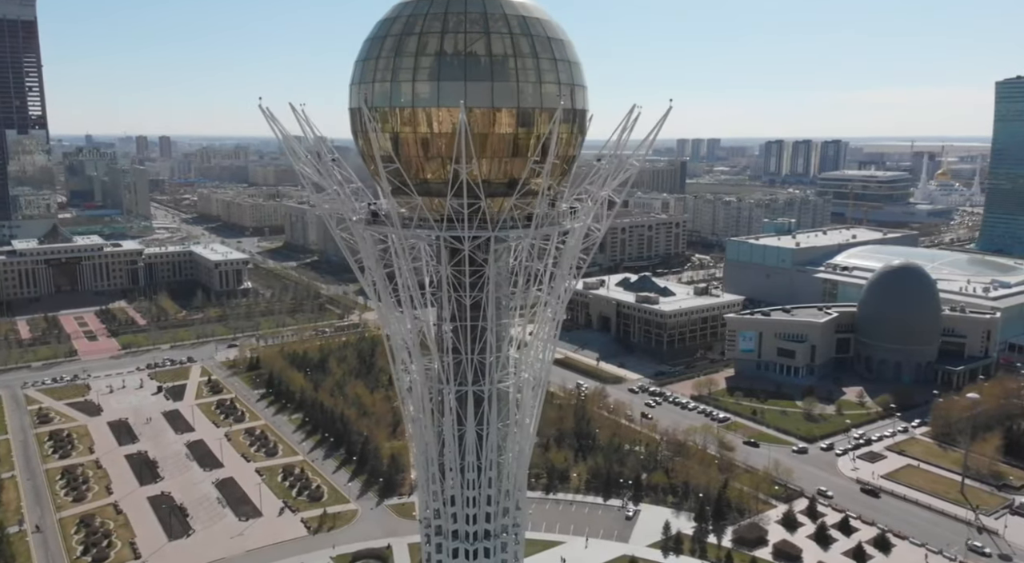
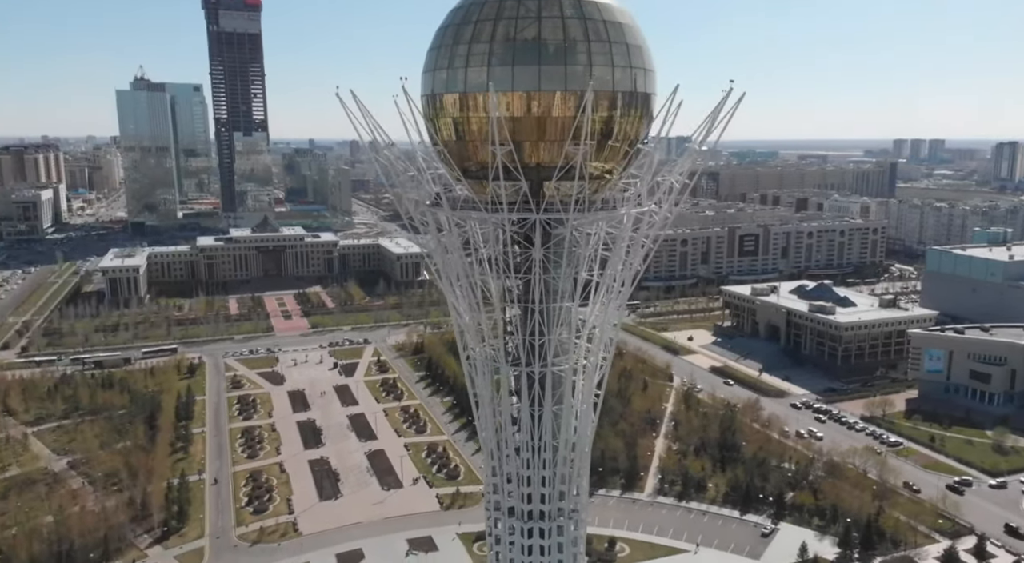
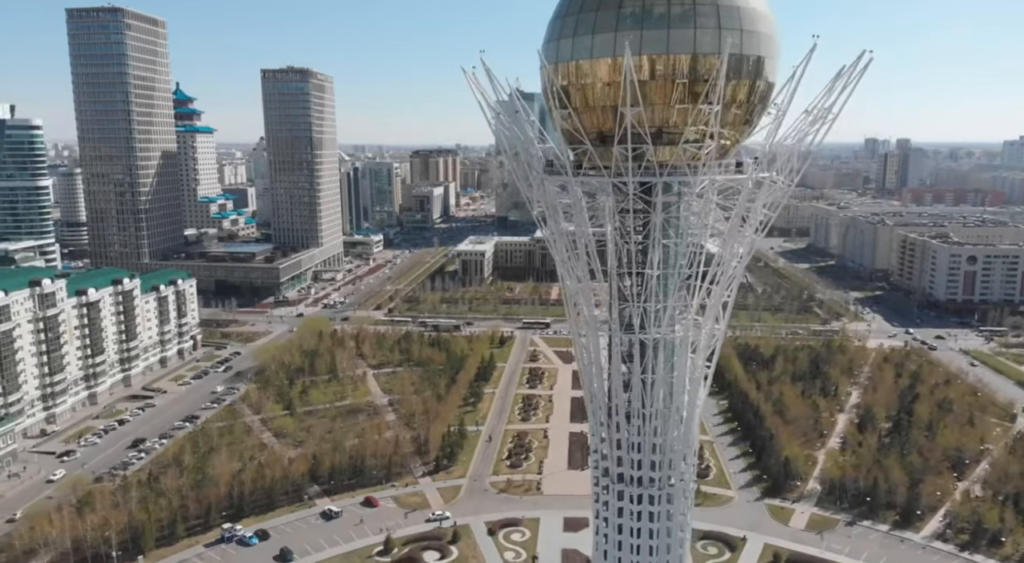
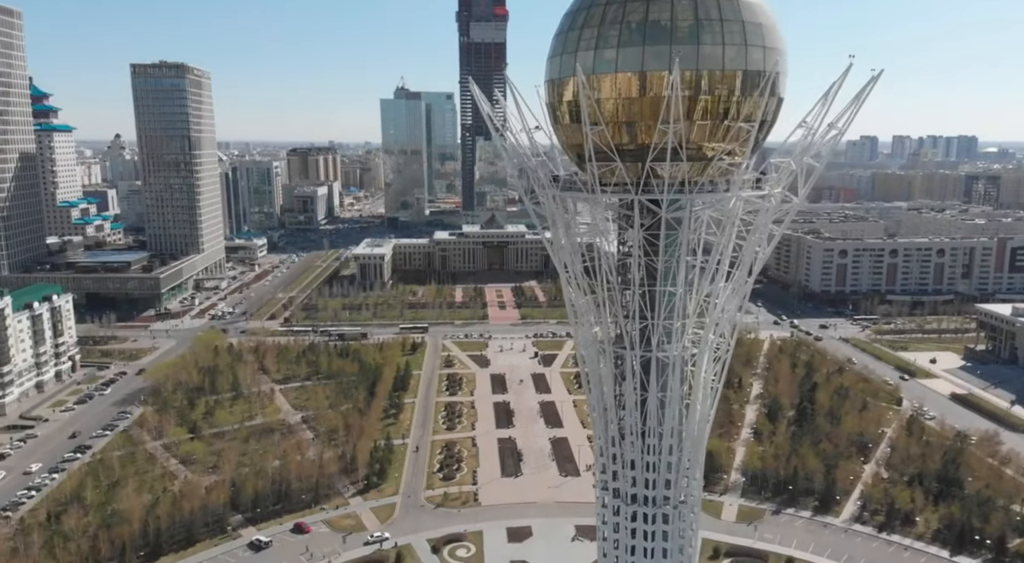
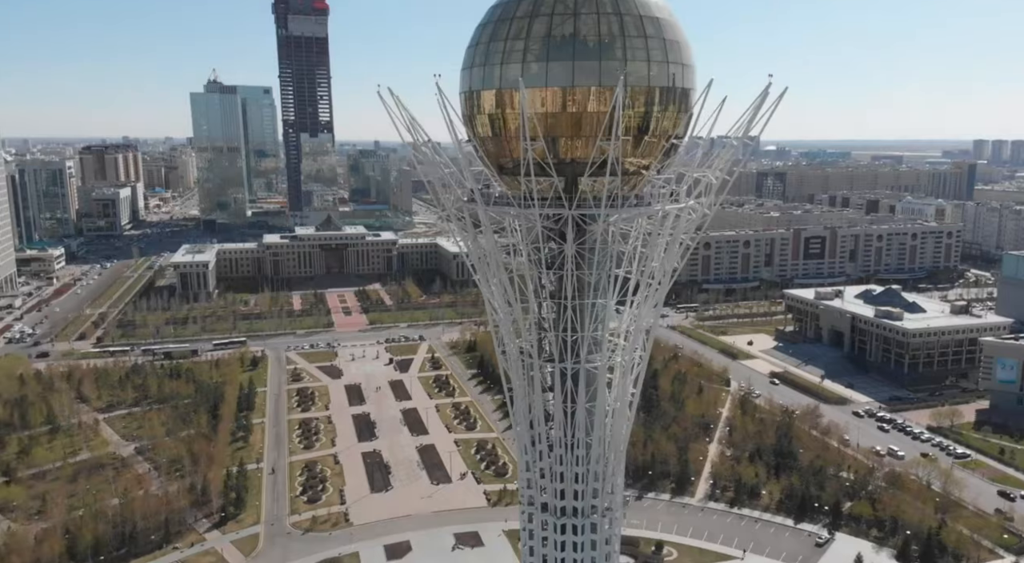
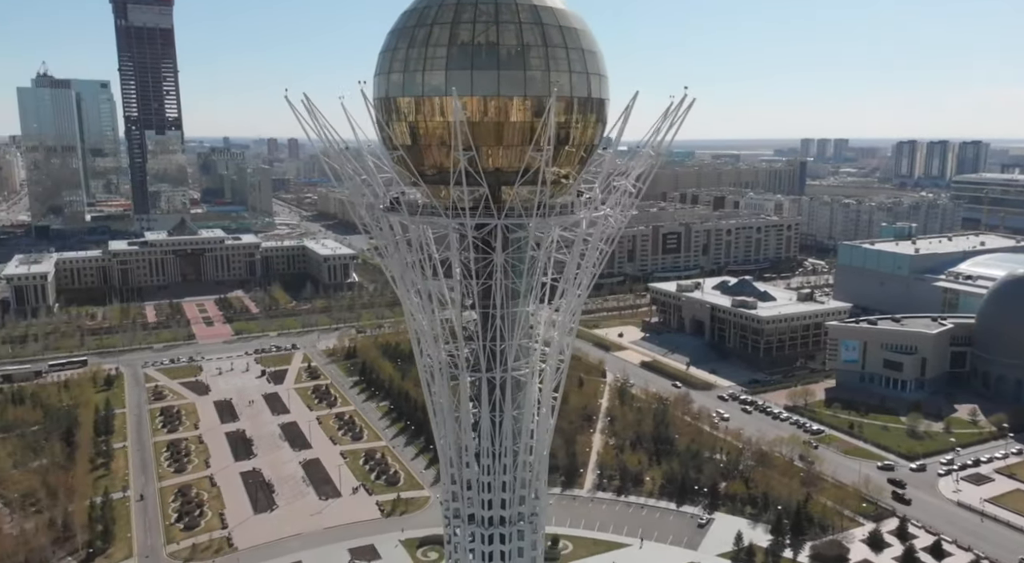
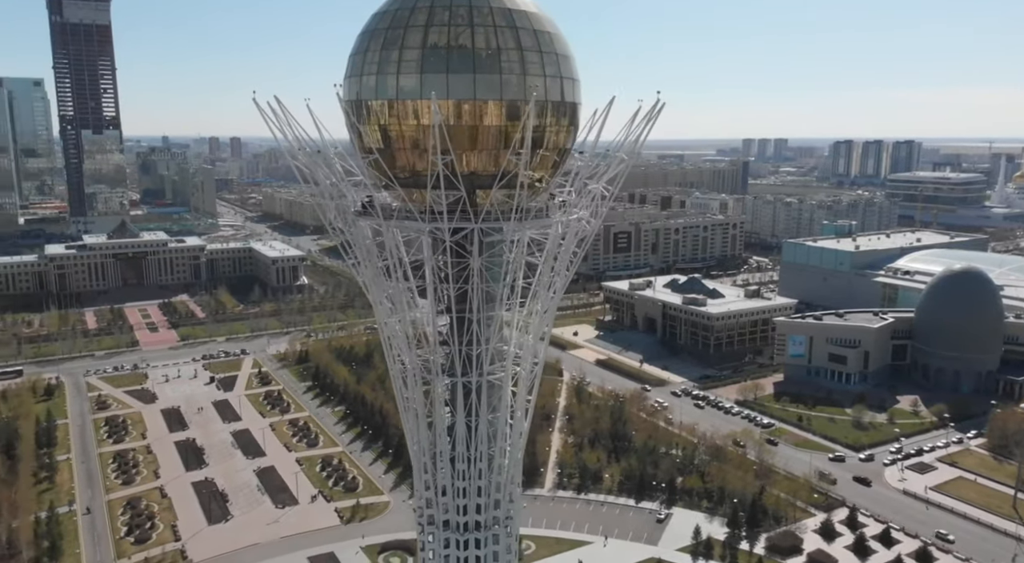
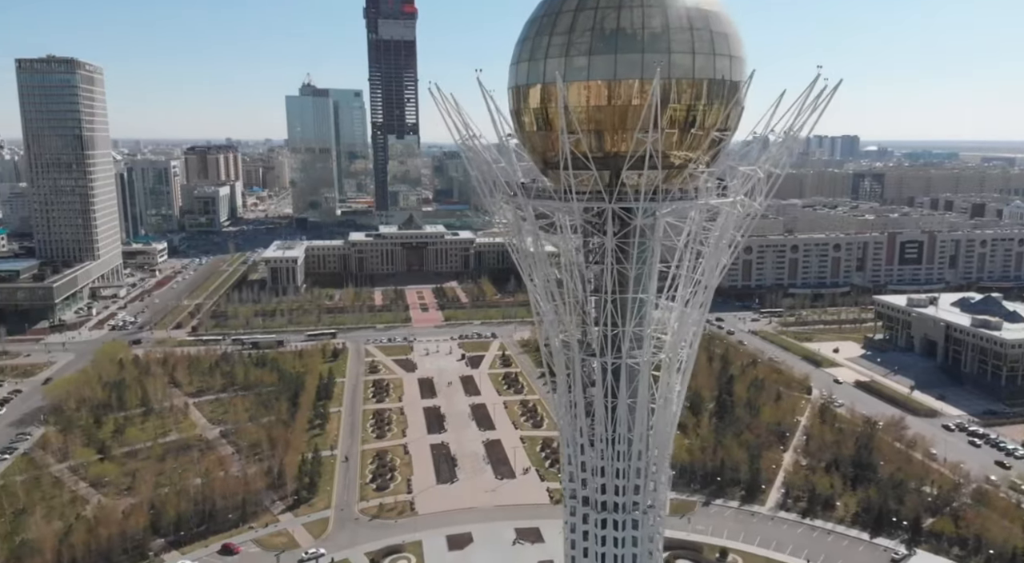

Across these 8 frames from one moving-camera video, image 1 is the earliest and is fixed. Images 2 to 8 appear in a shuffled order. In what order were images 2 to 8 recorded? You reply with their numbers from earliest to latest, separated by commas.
7, 6, 2, 5, 8, 4, 3
